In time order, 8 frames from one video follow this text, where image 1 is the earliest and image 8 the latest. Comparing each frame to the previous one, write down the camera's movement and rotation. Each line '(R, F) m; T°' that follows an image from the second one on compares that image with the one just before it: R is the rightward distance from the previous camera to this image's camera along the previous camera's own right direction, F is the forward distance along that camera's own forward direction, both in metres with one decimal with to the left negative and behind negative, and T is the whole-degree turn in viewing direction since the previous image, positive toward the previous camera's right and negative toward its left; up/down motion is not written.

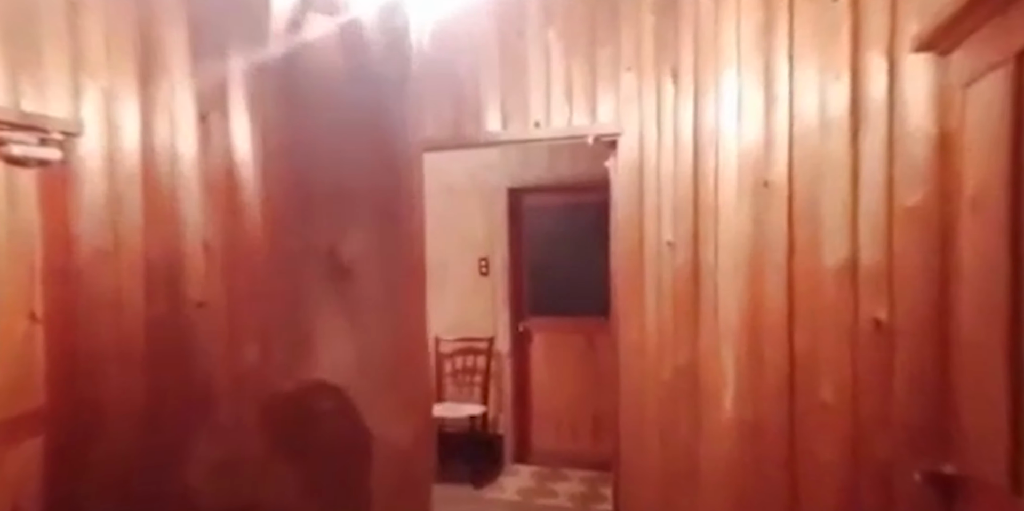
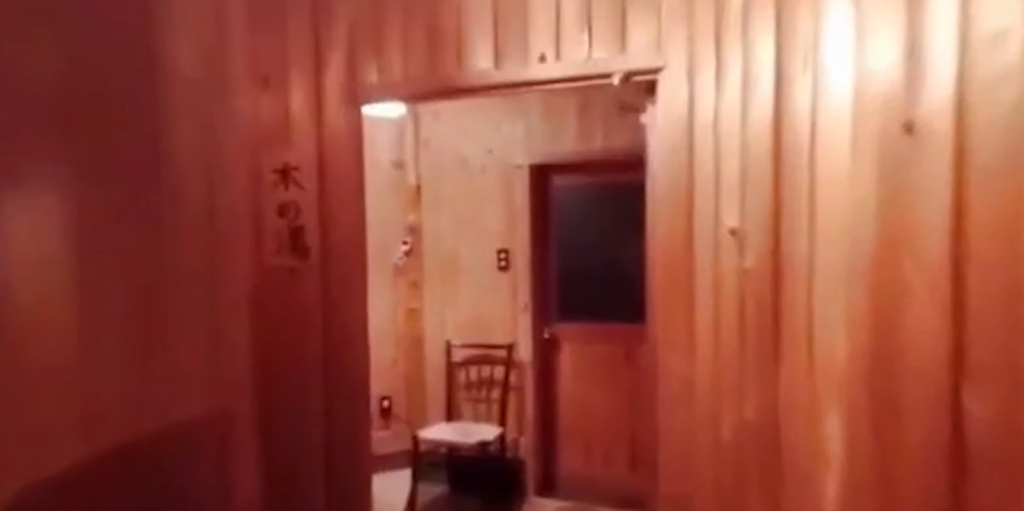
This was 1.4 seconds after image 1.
(+0.2, +0.9) m; -5°
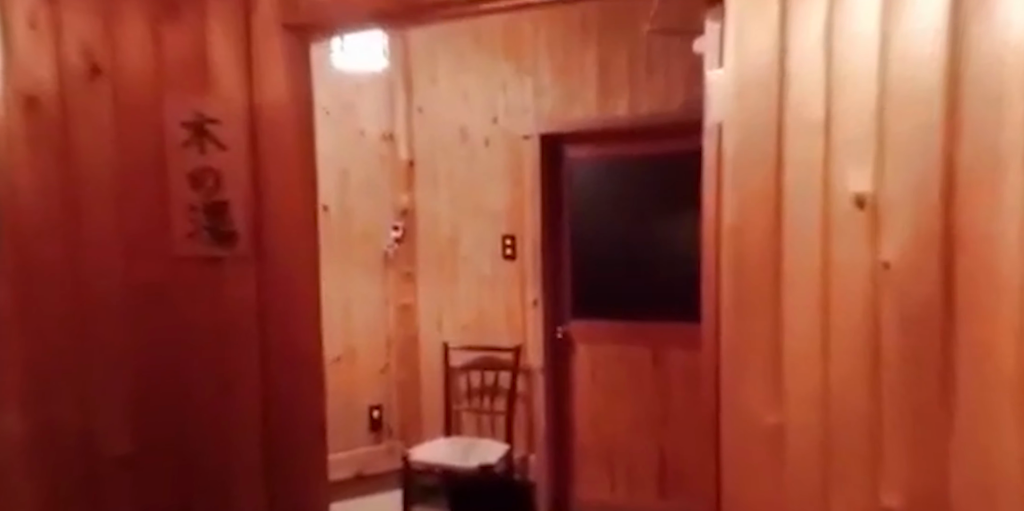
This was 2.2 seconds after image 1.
(0.0, +0.6) m; -1°
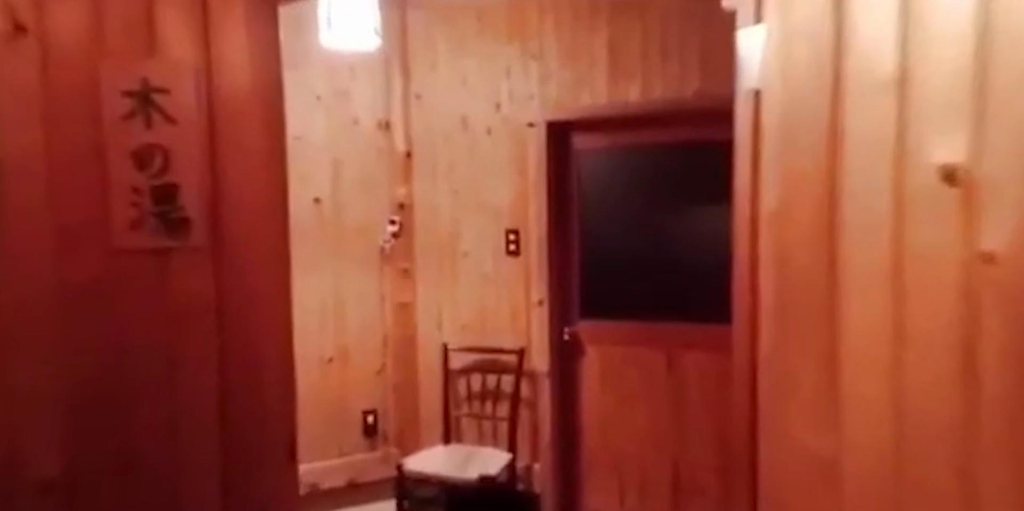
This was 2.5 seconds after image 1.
(0.0, +0.2) m; -1°
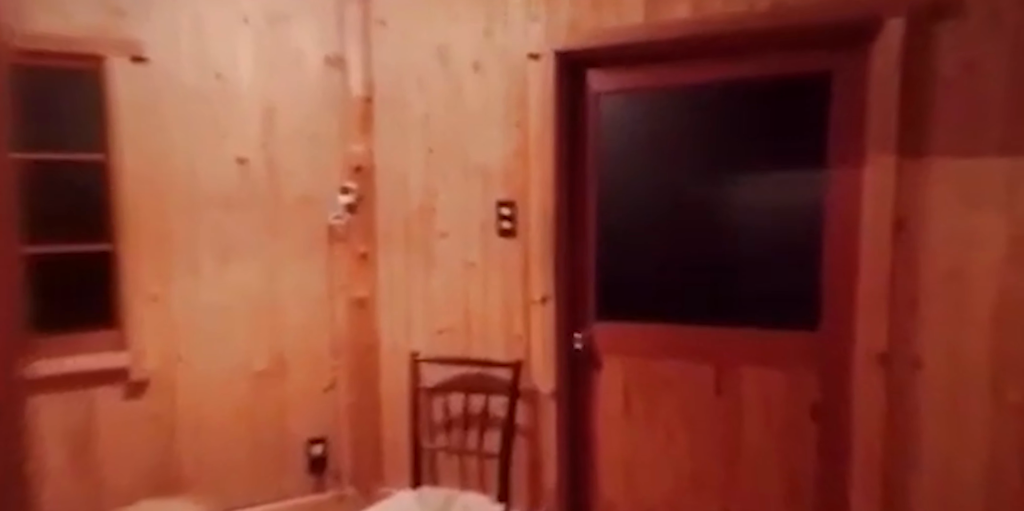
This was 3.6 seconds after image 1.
(0.0, +0.9) m; +1°
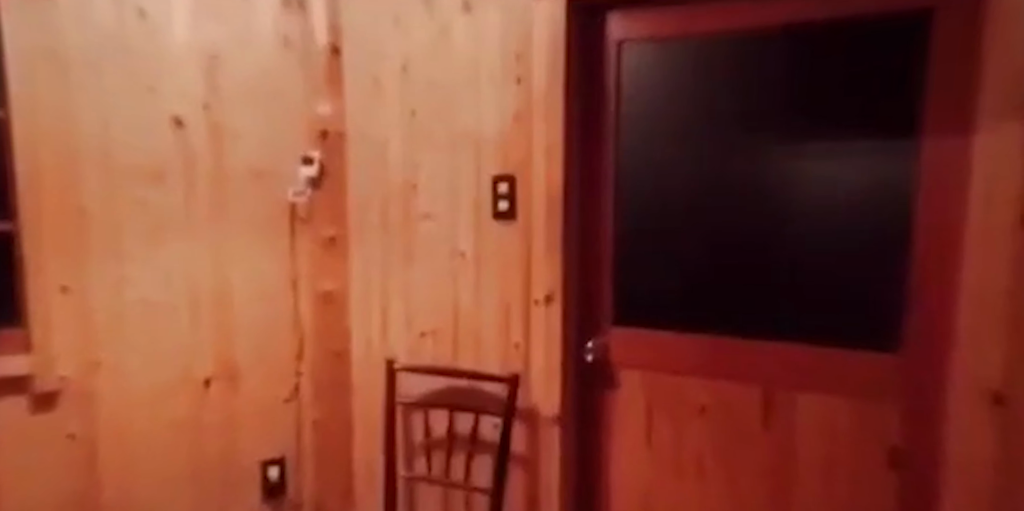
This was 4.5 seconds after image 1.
(0.0, +0.5) m; -1°
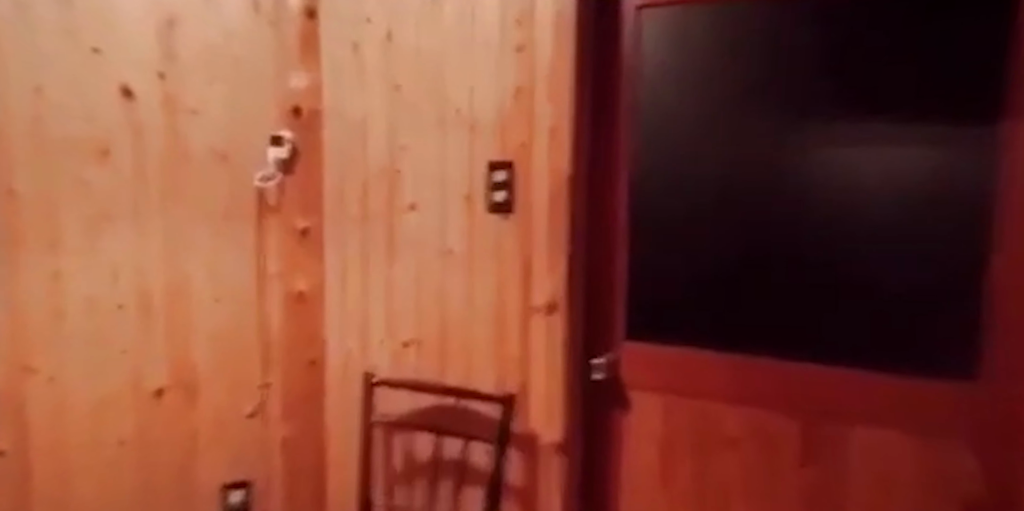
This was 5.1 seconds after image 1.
(0.0, +0.3) m; -1°
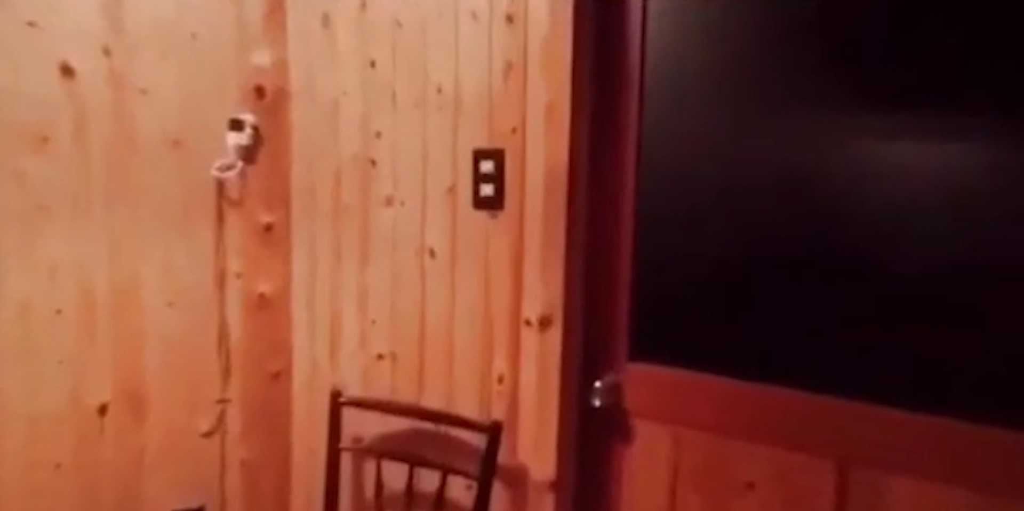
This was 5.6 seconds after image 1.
(+0.1, +0.3) m; -2°
